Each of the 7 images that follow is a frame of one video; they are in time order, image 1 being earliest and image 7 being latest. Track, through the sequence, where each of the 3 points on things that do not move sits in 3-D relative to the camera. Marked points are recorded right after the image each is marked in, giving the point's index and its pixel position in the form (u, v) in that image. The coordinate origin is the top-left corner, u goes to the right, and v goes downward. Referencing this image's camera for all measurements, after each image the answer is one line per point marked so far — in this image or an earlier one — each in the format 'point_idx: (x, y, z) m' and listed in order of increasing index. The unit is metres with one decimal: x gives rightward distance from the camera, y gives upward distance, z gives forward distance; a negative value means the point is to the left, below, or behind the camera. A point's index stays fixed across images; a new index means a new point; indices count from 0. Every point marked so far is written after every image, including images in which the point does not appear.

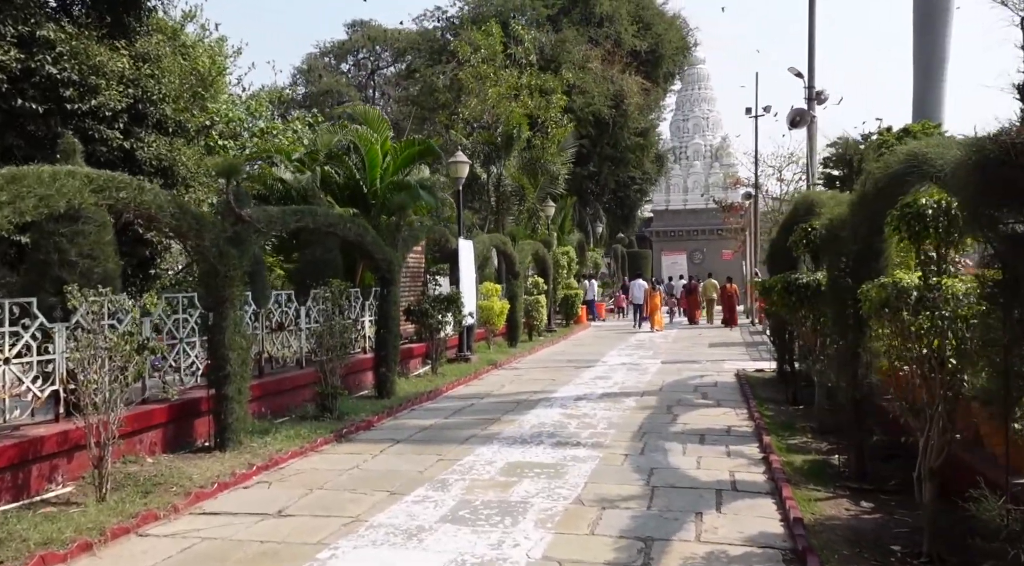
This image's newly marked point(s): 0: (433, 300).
0: (-1.2, -0.3, +14.0) m
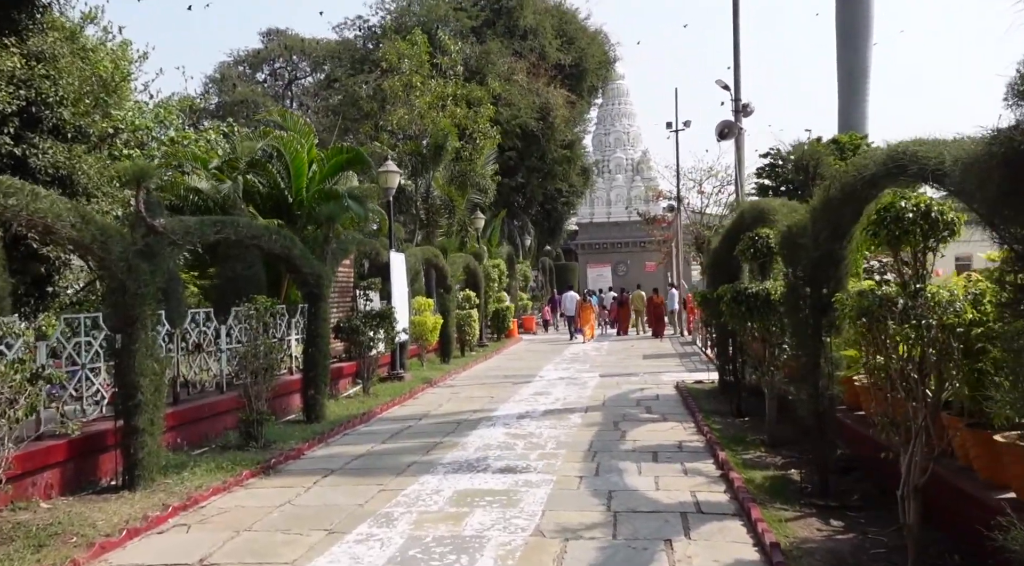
0: (-2.2, -0.5, +13.3) m
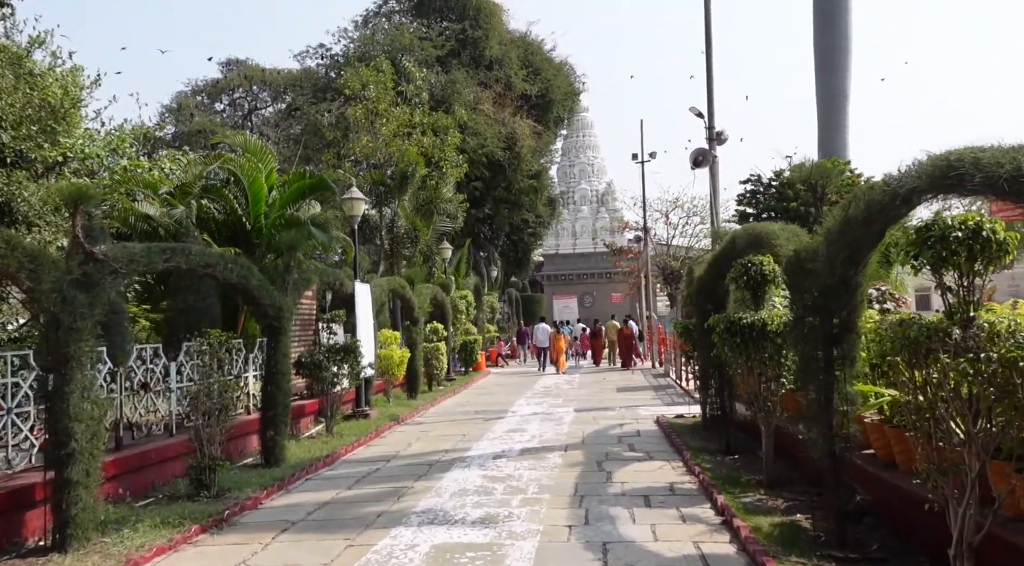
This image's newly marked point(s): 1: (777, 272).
0: (-2.5, -0.9, +12.5) m
1: (+2.5, +0.1, +8.7) m
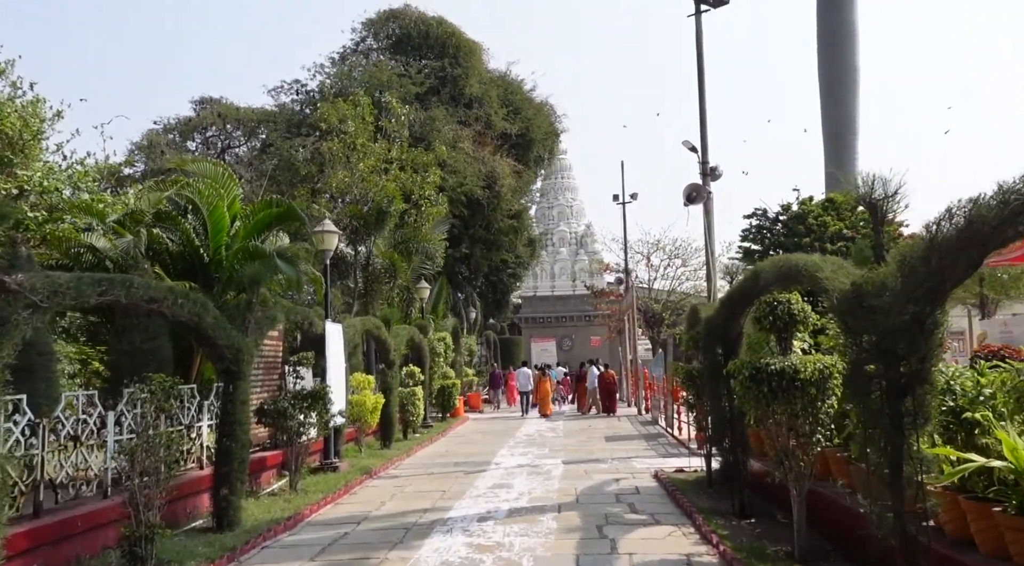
0: (-2.7, -1.4, +11.3) m
1: (+2.5, -0.3, +7.6) m
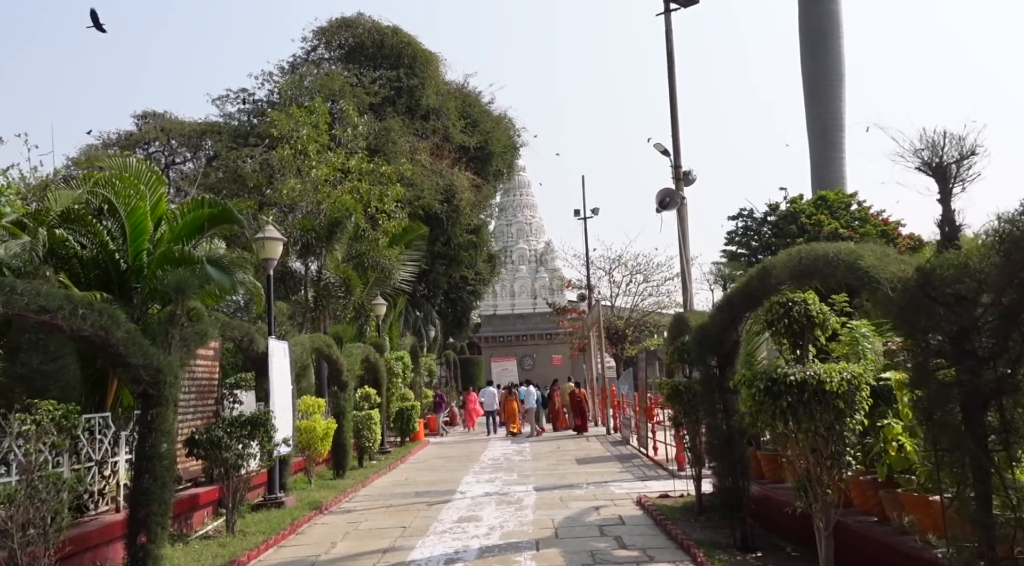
0: (-3.1, -1.5, +9.9) m
1: (+2.3, -0.2, +6.5) m
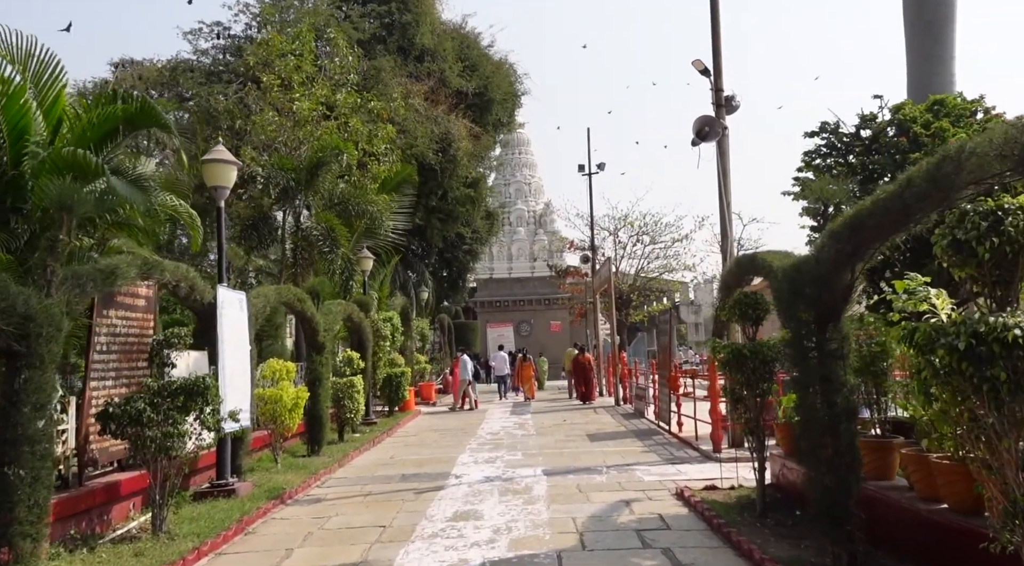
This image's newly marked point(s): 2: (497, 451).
0: (-3.0, -0.9, +7.5) m
1: (+2.4, +0.2, +4.2) m
2: (-0.2, -2.5, +13.5) m
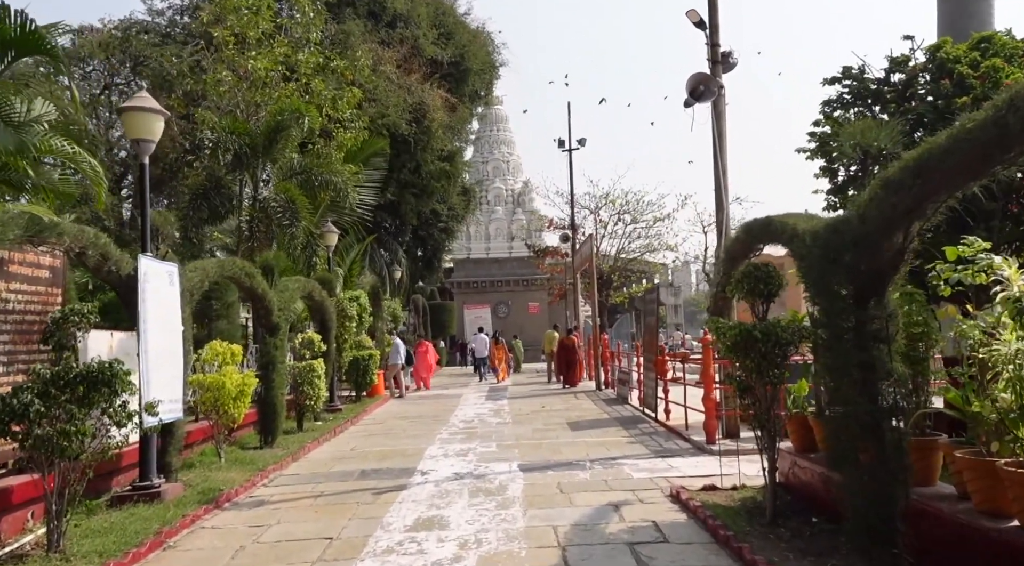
0: (-3.2, -0.7, +6.2) m
1: (+2.3, +0.4, +2.9) m
2: (-0.6, -2.2, +12.3) m
